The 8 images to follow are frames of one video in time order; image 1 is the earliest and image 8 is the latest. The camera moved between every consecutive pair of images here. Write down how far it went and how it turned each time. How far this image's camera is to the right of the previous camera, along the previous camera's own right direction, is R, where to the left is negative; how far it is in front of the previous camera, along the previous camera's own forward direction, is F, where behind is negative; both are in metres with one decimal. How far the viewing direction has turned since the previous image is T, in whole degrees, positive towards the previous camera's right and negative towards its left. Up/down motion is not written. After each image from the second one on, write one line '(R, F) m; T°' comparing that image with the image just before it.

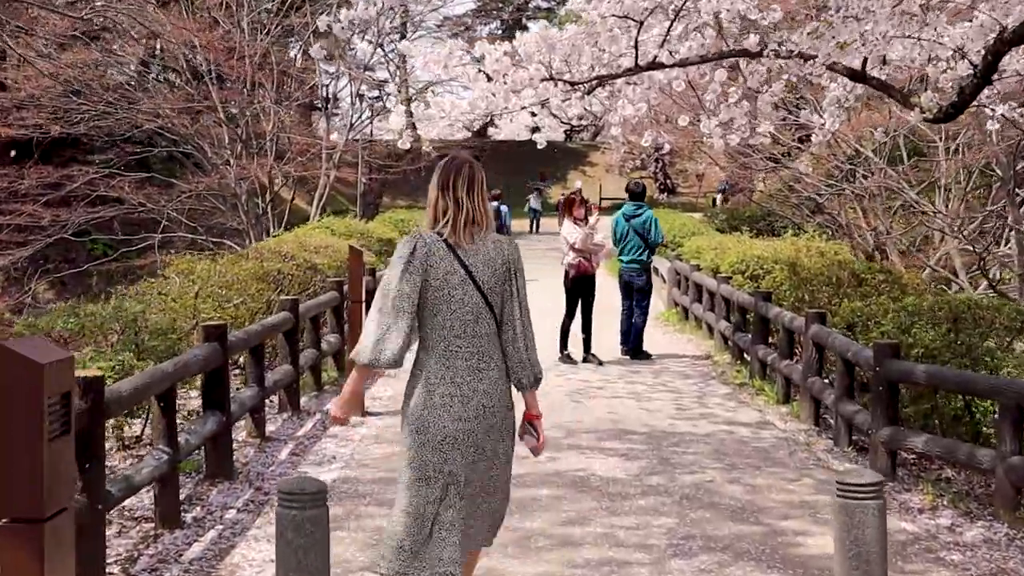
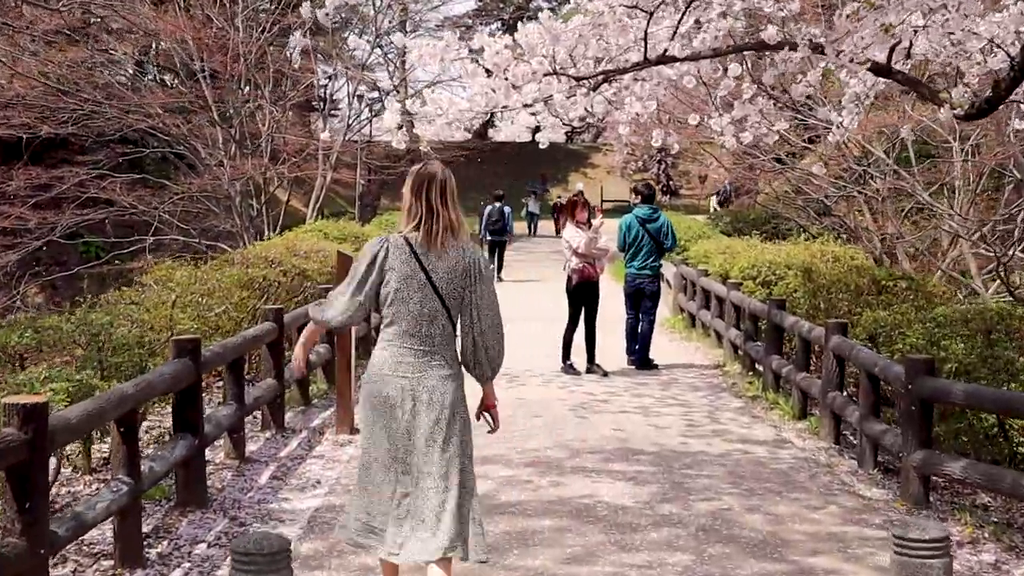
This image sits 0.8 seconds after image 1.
(0.0, +0.5) m; 0°
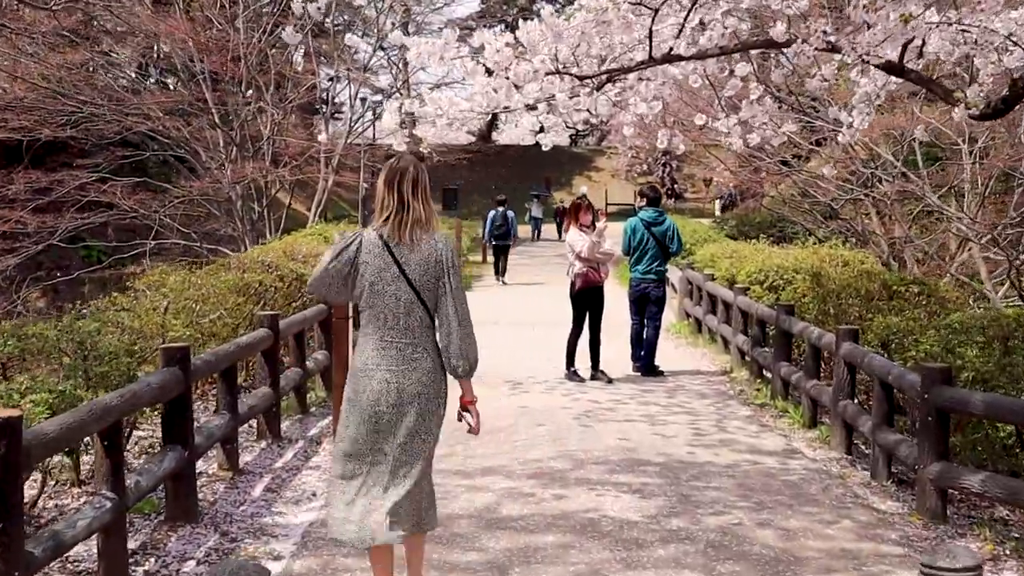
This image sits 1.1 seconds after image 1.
(0.0, +0.2) m; 0°
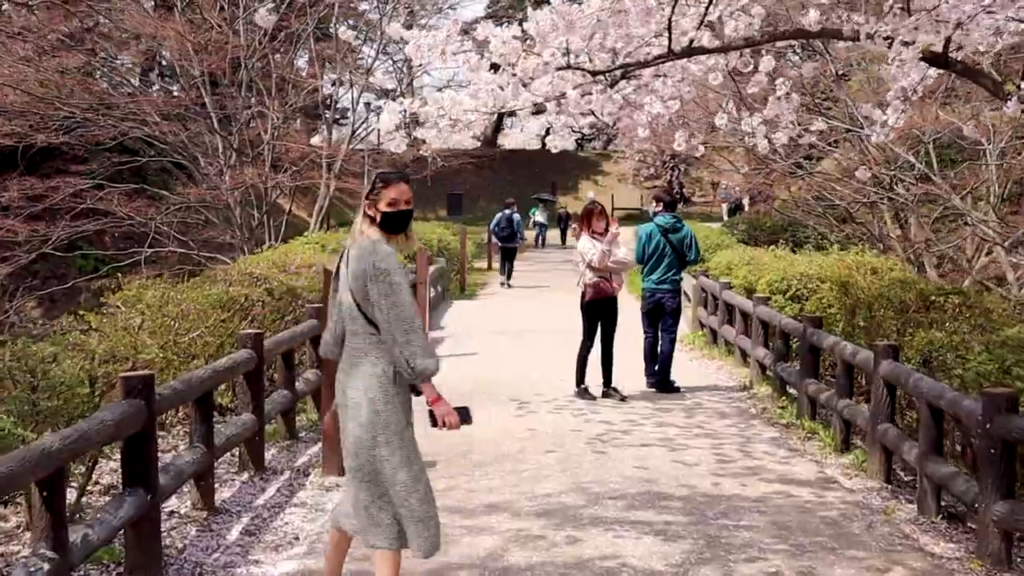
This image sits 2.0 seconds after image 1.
(0.0, +0.6) m; 0°
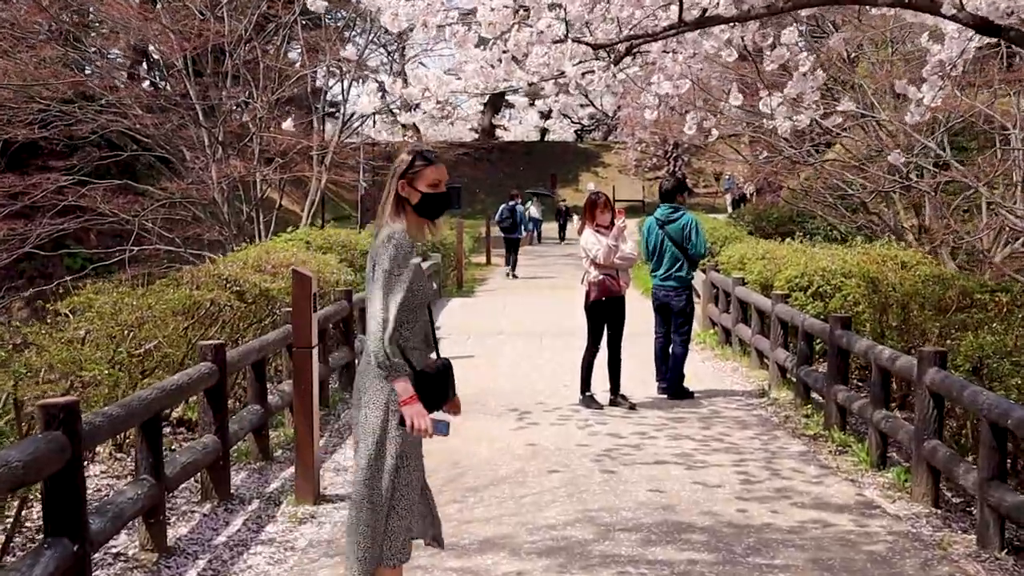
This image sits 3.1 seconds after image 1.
(0.0, +0.7) m; 0°
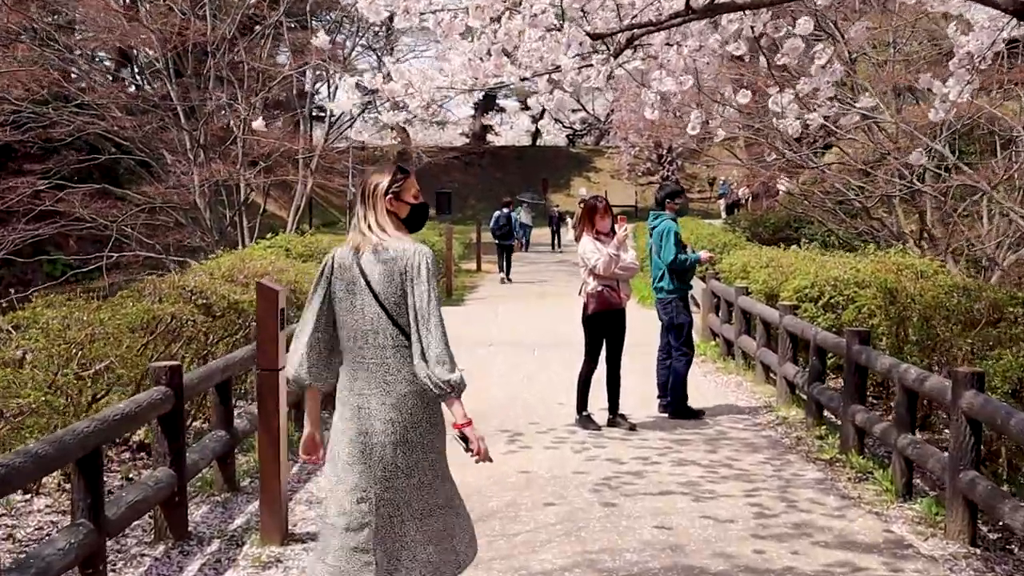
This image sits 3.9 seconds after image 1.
(0.0, +0.5) m; 0°
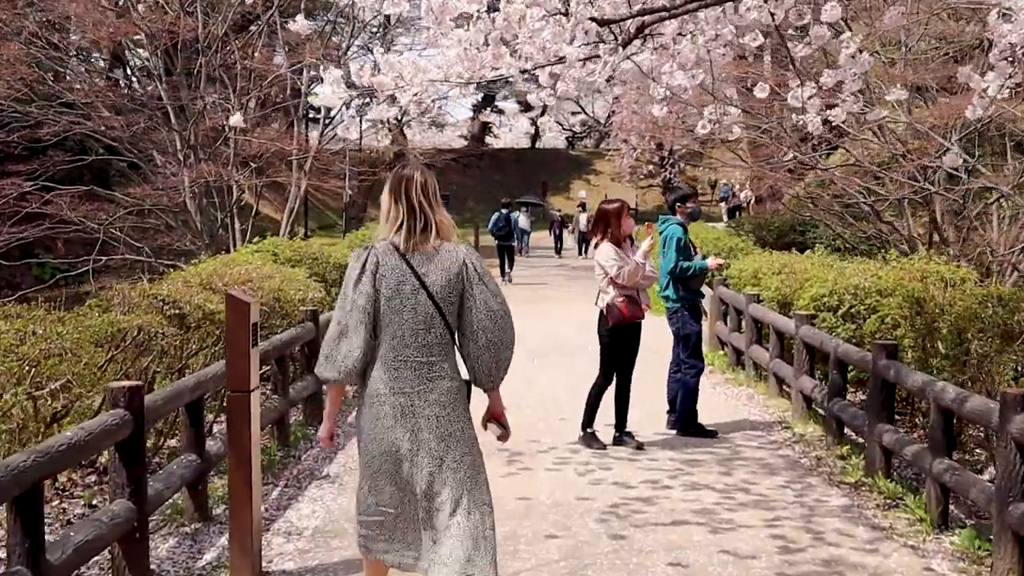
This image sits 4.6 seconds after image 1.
(0.0, +0.5) m; 0°
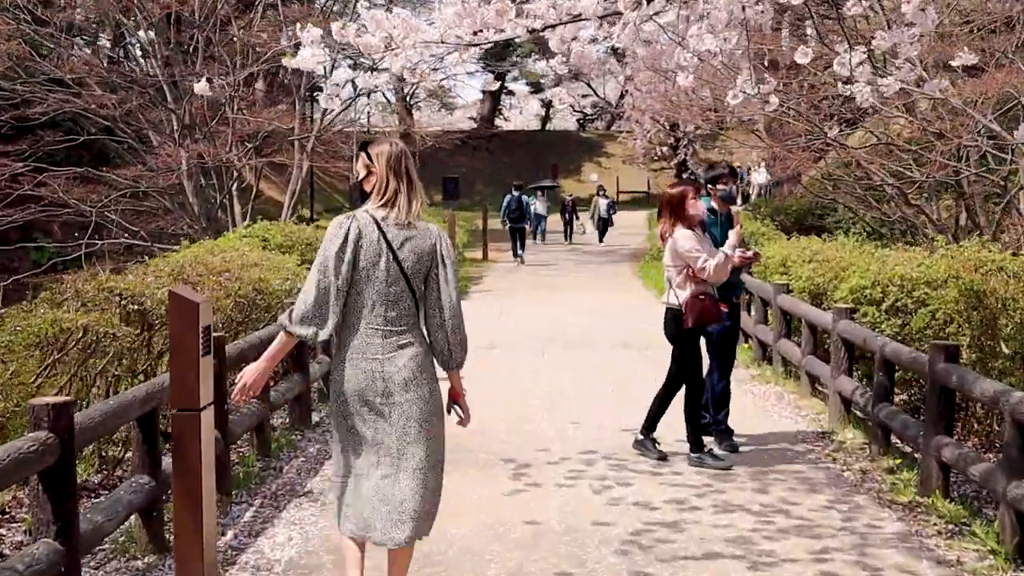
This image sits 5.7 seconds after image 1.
(0.0, +0.7) m; -1°
